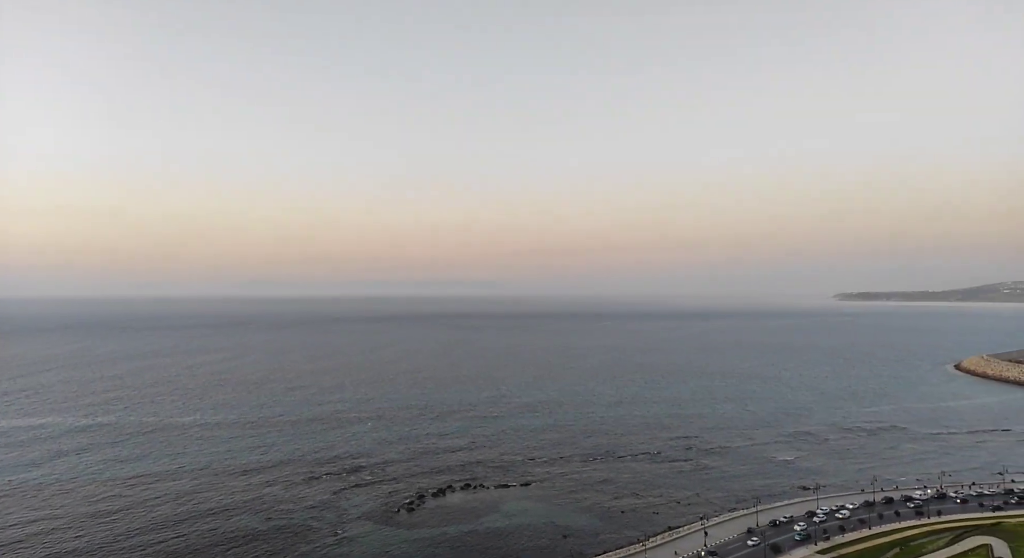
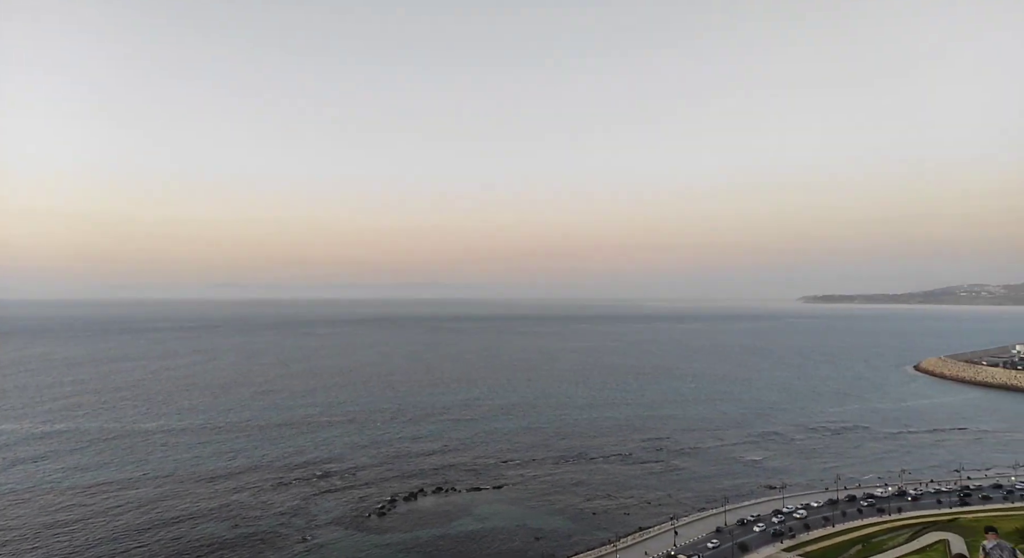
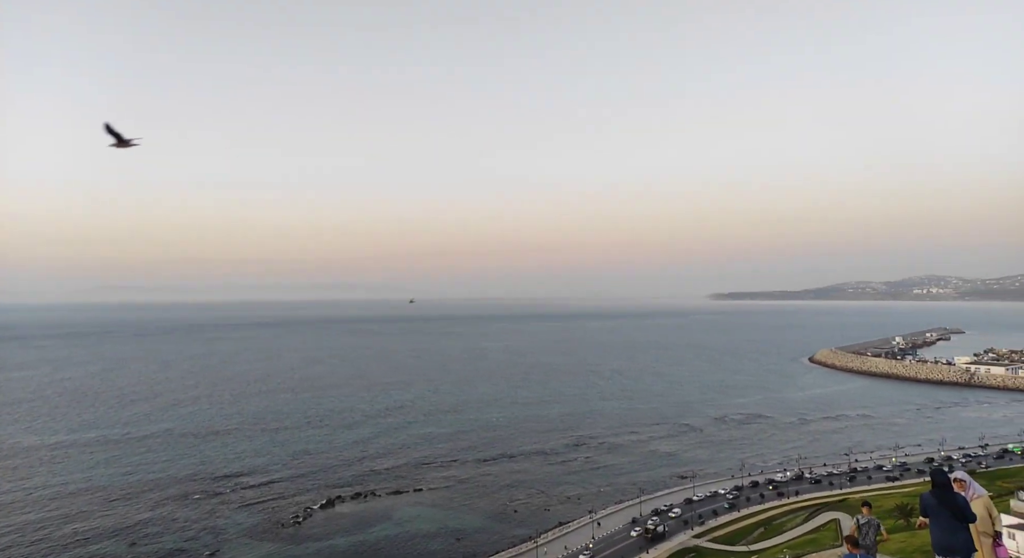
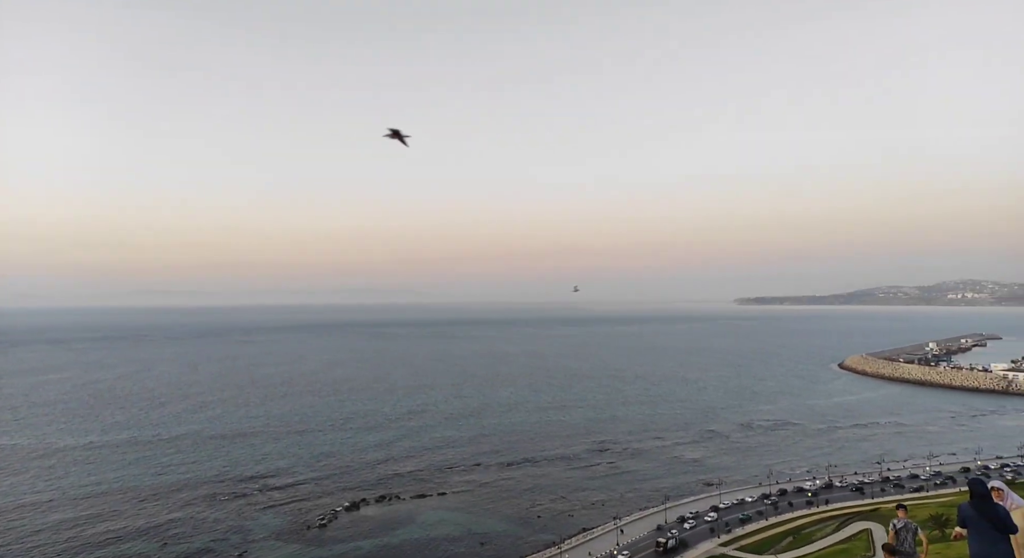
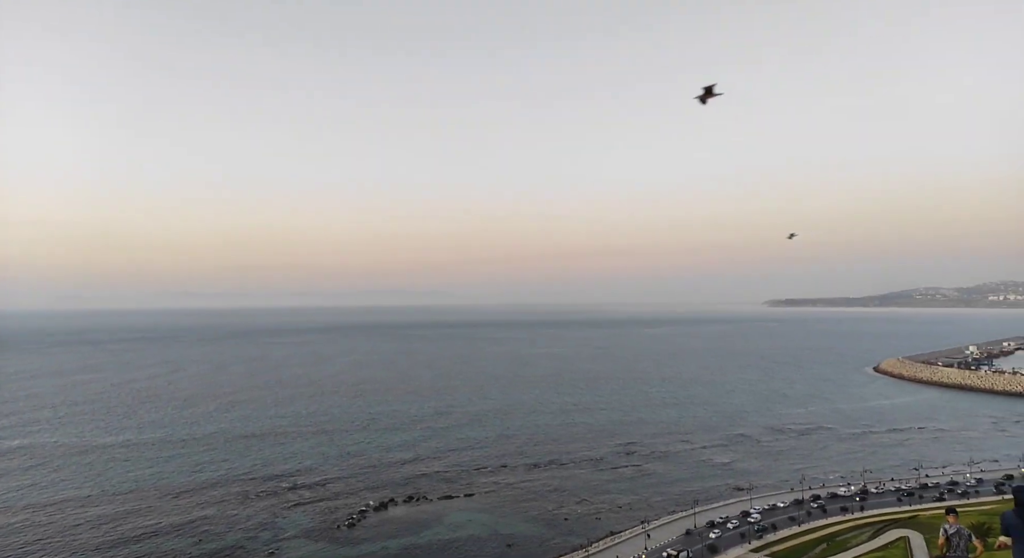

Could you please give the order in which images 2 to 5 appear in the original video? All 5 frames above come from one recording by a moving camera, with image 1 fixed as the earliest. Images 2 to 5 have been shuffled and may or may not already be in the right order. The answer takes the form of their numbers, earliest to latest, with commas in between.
2, 5, 4, 3
